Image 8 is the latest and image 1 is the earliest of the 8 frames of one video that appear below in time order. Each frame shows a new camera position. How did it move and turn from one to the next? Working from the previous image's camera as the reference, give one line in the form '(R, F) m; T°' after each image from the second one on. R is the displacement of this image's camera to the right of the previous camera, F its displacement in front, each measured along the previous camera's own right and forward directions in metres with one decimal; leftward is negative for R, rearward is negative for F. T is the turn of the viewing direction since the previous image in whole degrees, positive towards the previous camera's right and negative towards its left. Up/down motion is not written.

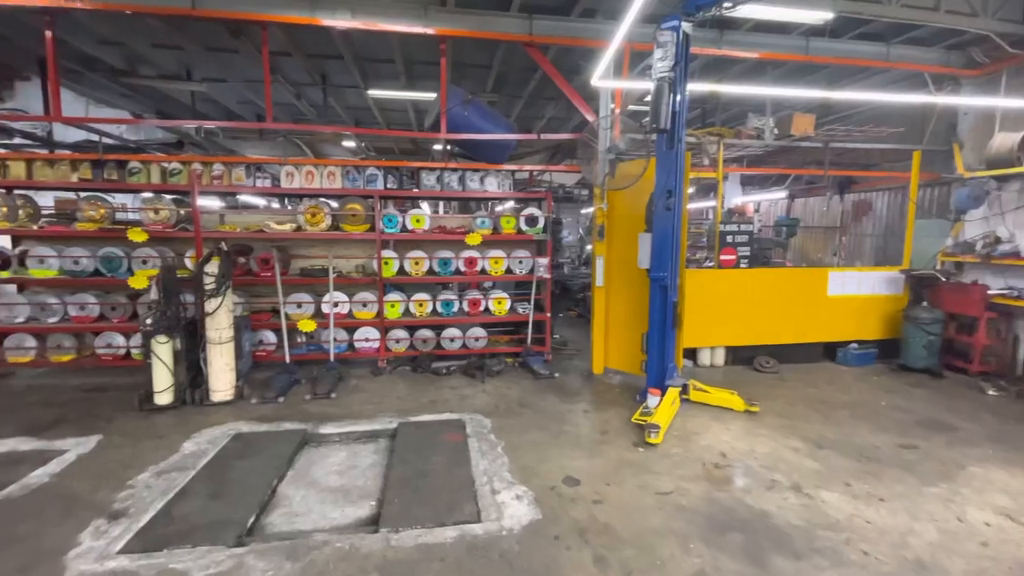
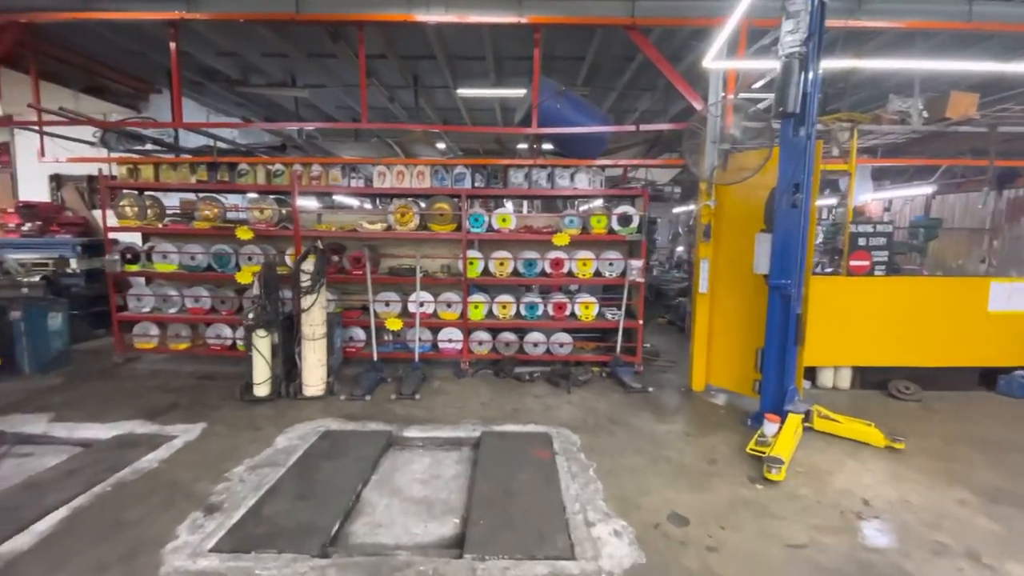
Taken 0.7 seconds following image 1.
(-0.1, +0.3) m; -9°
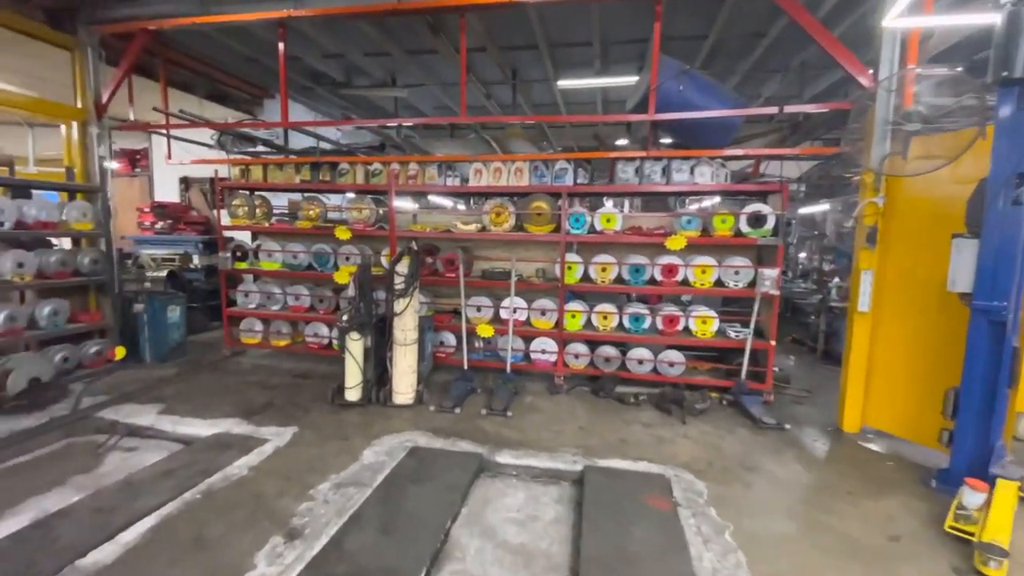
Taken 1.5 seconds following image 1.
(-0.2, +0.5) m; -10°
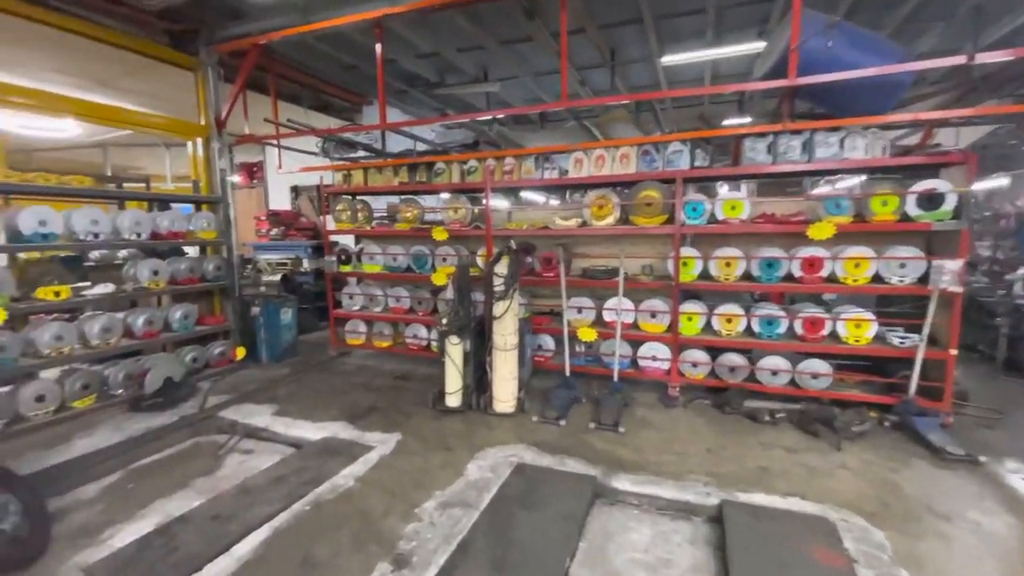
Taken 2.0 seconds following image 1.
(-0.2, +0.3) m; -10°
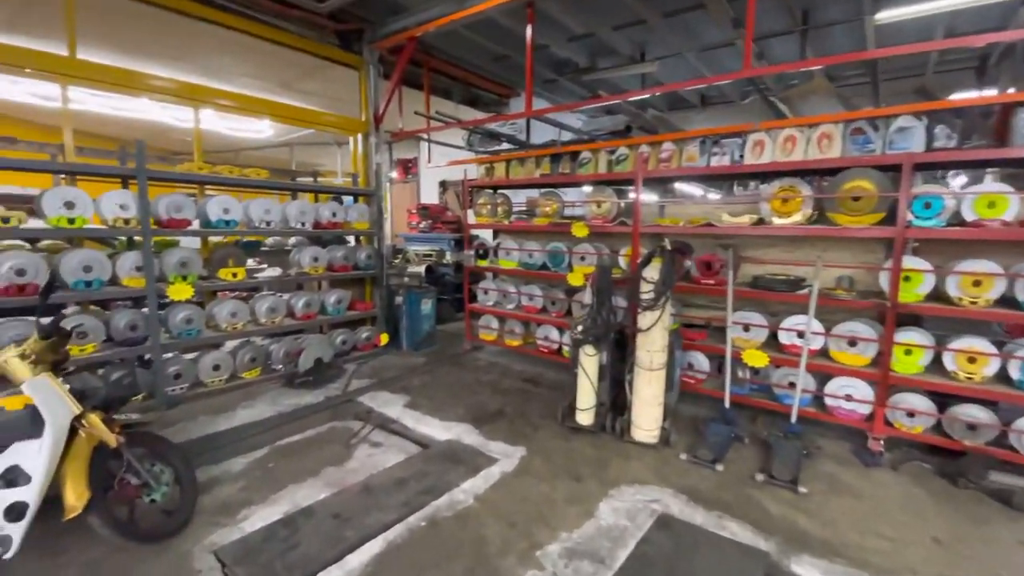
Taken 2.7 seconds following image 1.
(-0.1, +0.4) m; -16°
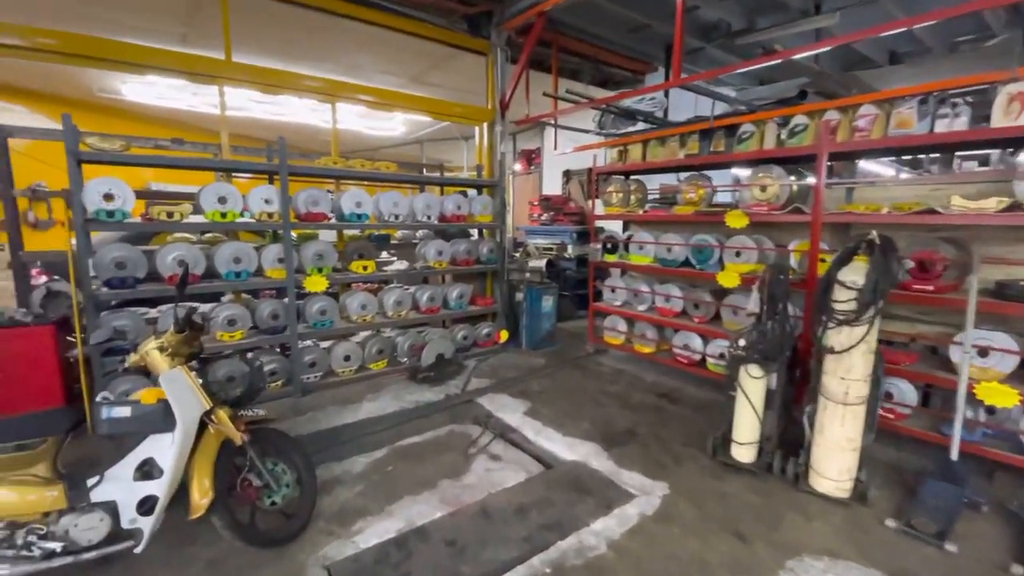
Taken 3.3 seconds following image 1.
(-0.1, +0.4) m; -14°
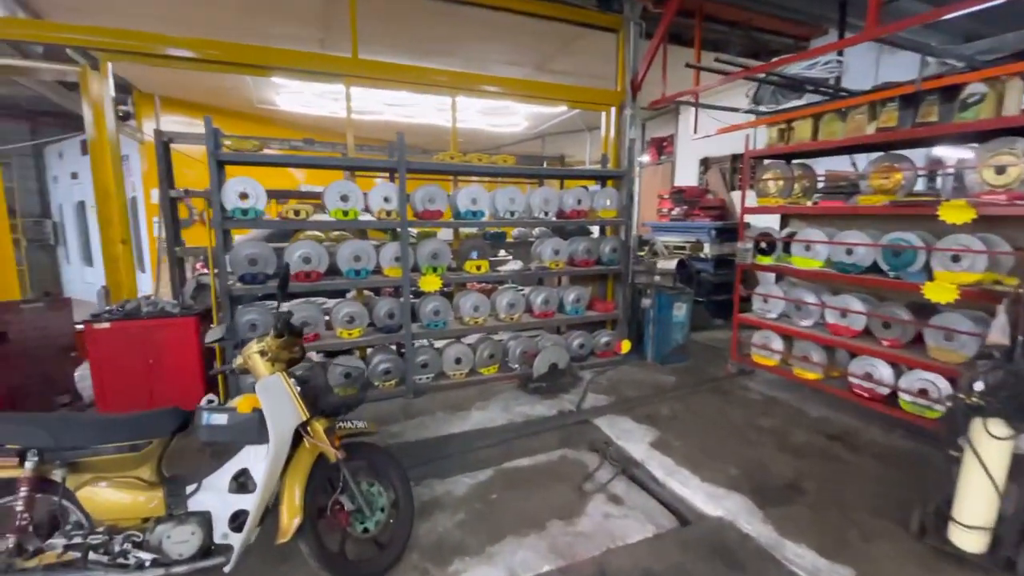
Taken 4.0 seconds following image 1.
(-0.1, +0.4) m; -14°
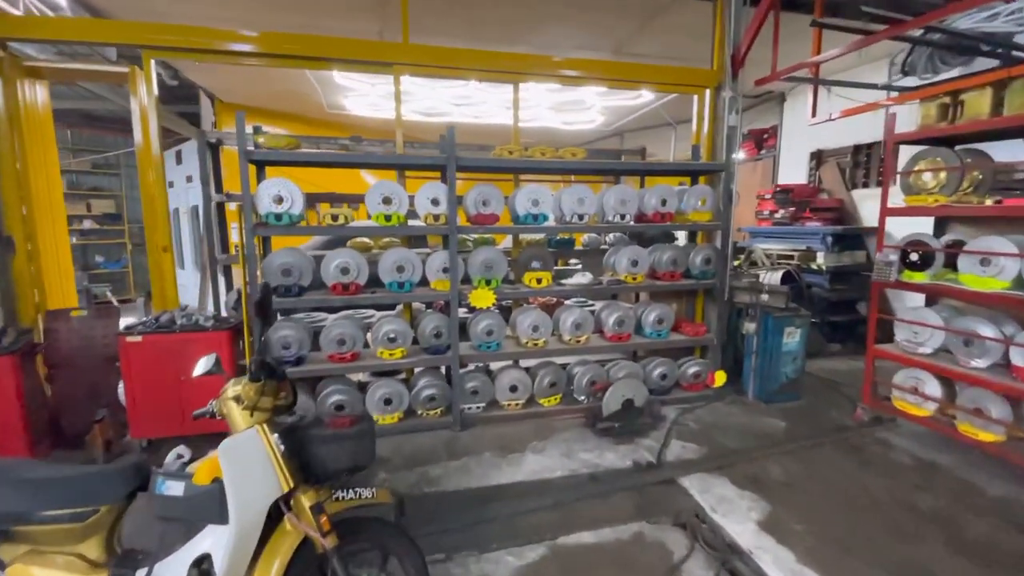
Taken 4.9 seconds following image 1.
(0.0, +0.5) m; -9°
